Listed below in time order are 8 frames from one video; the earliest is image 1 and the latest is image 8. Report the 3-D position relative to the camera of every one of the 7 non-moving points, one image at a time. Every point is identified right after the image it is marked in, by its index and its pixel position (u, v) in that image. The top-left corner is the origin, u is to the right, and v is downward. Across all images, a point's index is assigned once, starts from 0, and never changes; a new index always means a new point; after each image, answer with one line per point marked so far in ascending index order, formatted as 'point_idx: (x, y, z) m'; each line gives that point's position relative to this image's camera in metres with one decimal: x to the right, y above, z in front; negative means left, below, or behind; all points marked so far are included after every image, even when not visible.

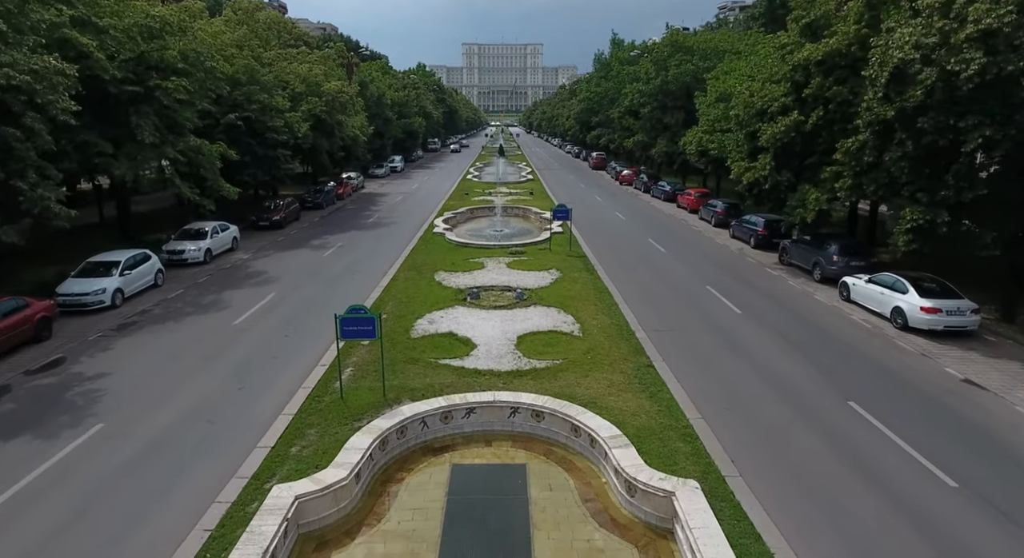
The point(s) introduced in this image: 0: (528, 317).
0: (+0.5, -1.1, +16.5) m
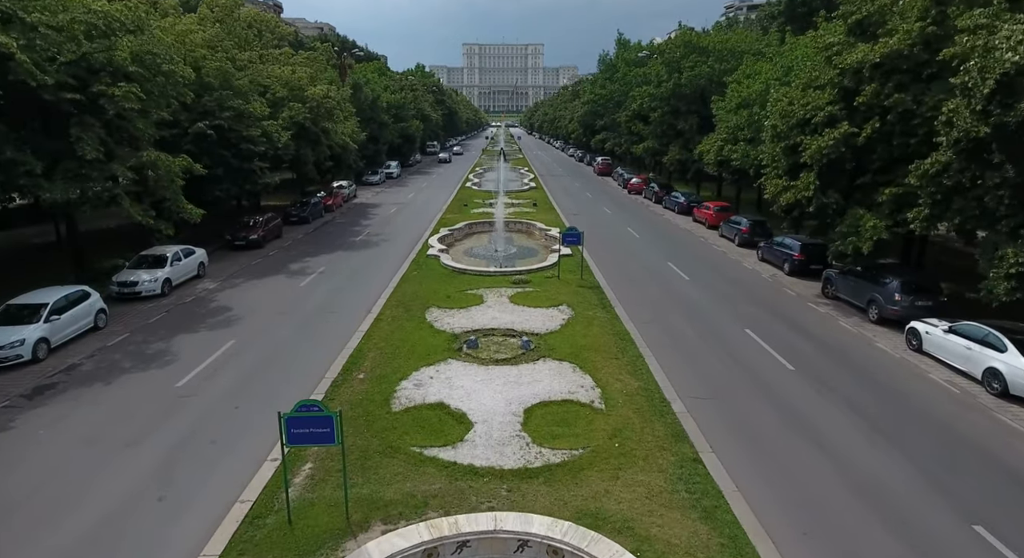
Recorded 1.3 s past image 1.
0: (+0.6, -2.3, +13.5) m
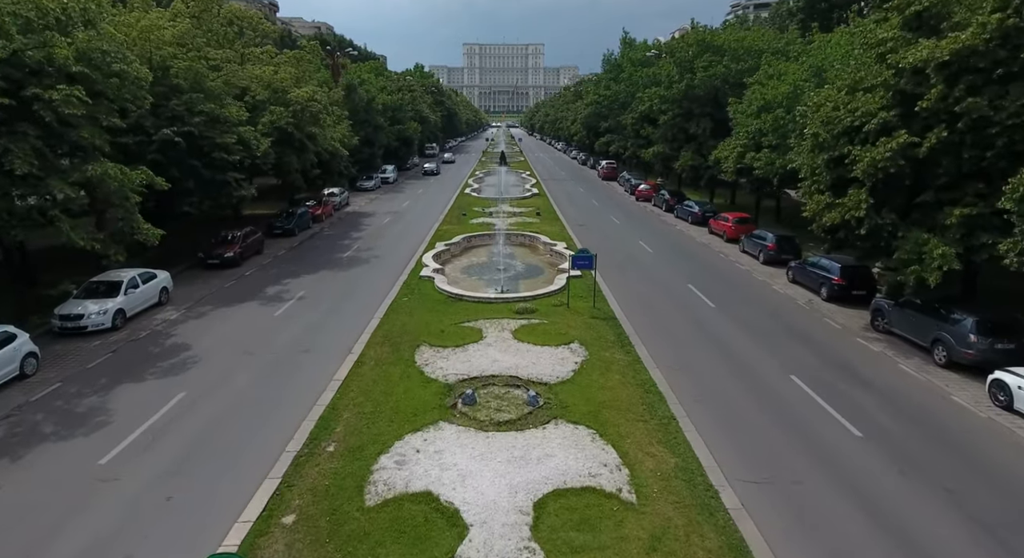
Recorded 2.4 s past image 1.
0: (+0.7, -3.3, +10.9) m
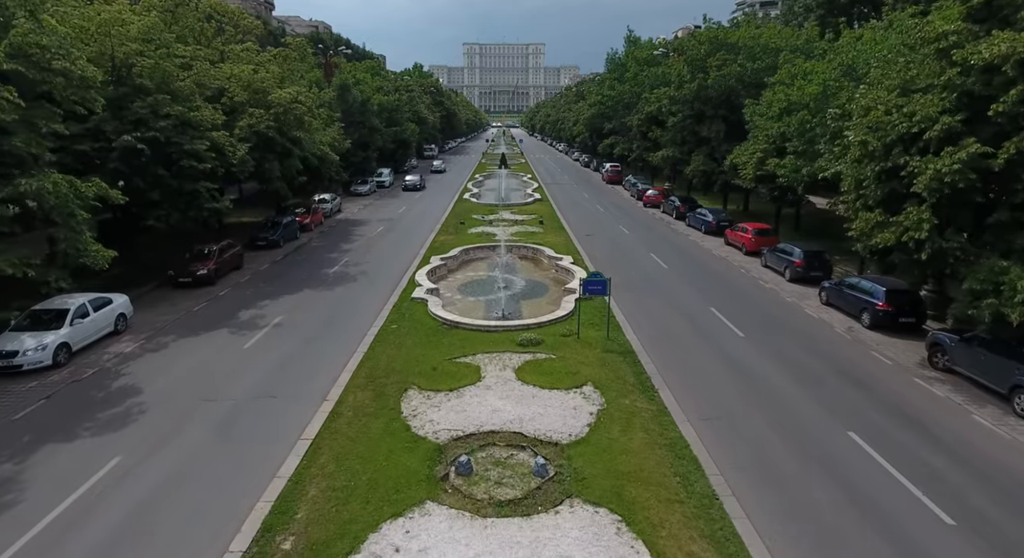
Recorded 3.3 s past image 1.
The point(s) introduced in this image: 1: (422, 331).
0: (+0.8, -4.0, +8.6) m
1: (-2.8, -1.6, +17.7) m
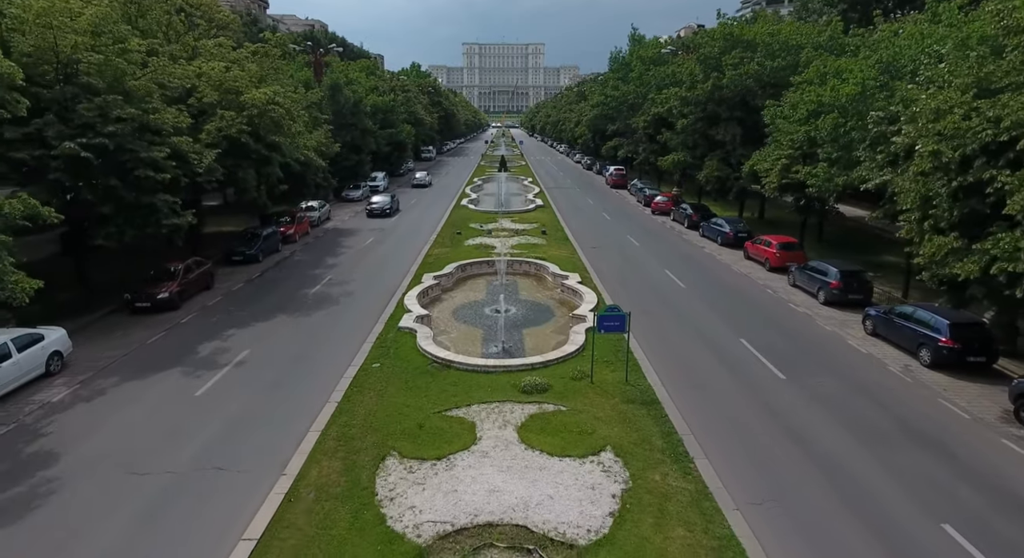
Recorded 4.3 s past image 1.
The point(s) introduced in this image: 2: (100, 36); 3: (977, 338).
0: (+0.8, -4.9, +6.0) m
1: (-2.7, -2.4, +15.1) m
2: (-13.5, +8.0, +18.8) m
3: (+12.2, -1.6, +15.1) m
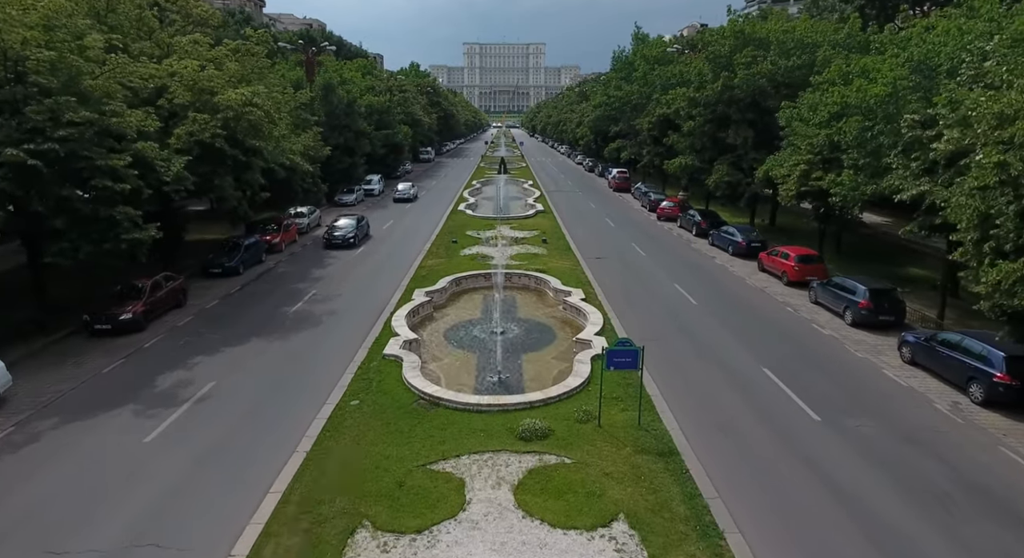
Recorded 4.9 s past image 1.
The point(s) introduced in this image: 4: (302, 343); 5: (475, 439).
0: (+0.7, -5.5, +4.2) m
1: (-2.8, -3.1, +13.3) m
2: (-13.5, +7.4, +17.0) m
3: (+12.2, -2.2, +13.3) m
4: (-6.6, -2.0, +18.2) m
5: (-0.8, -3.4, +12.1) m
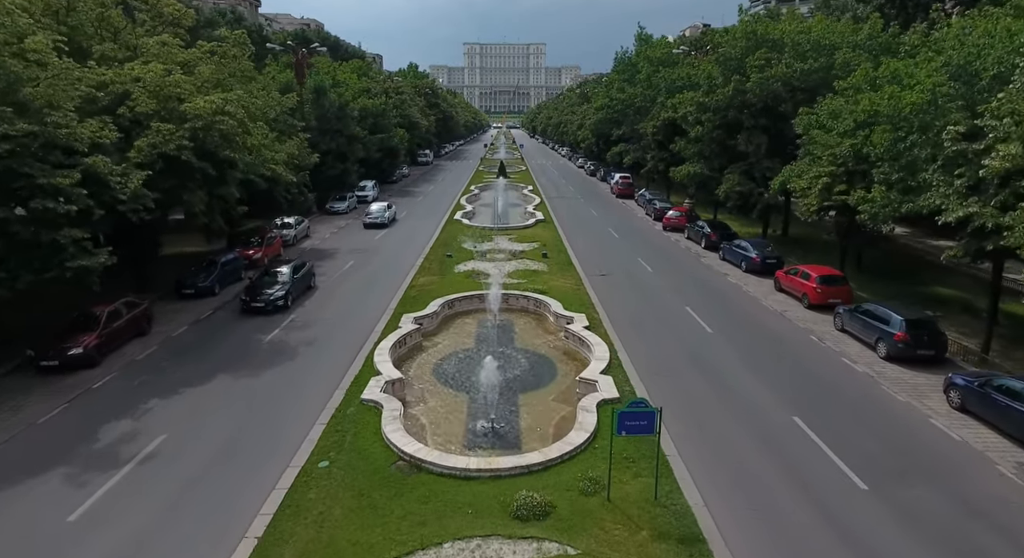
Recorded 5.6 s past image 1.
0: (+0.6, -6.4, +2.3) m
1: (-2.9, -3.9, +11.3) m
2: (-13.7, +6.5, +15.1) m
3: (+12.0, -3.1, +11.3) m
4: (-6.7, -2.8, +16.2) m
5: (-0.9, -4.2, +10.2) m
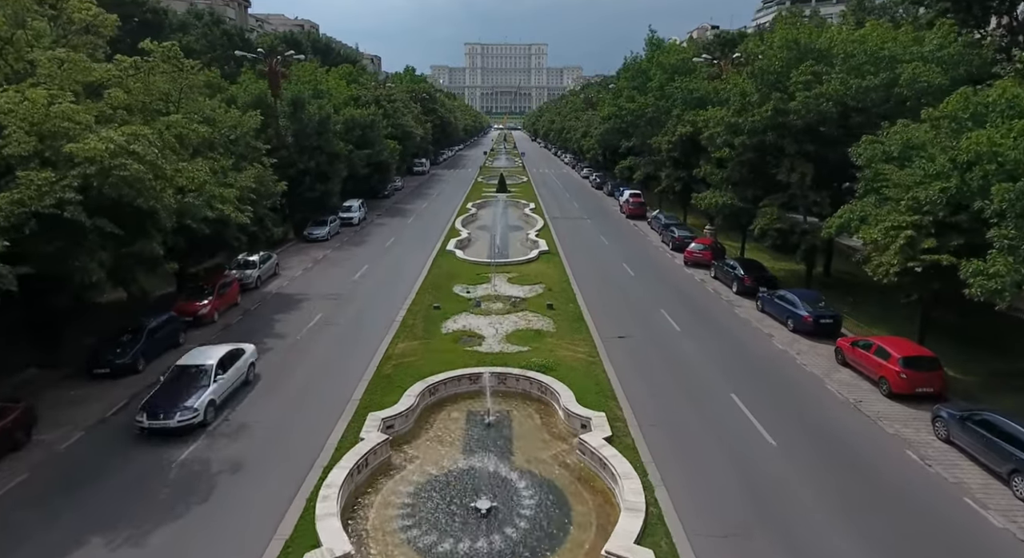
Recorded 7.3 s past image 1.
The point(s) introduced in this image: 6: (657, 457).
0: (+0.5, -8.8, -2.5) m
1: (-3.0, -6.4, +6.5) m
2: (-13.7, +4.1, +10.3) m
3: (+12.0, -5.5, +6.5) m
4: (-6.8, -5.3, +11.4) m
5: (-1.0, -6.7, +5.4) m
6: (+3.9, -4.7, +14.0) m
